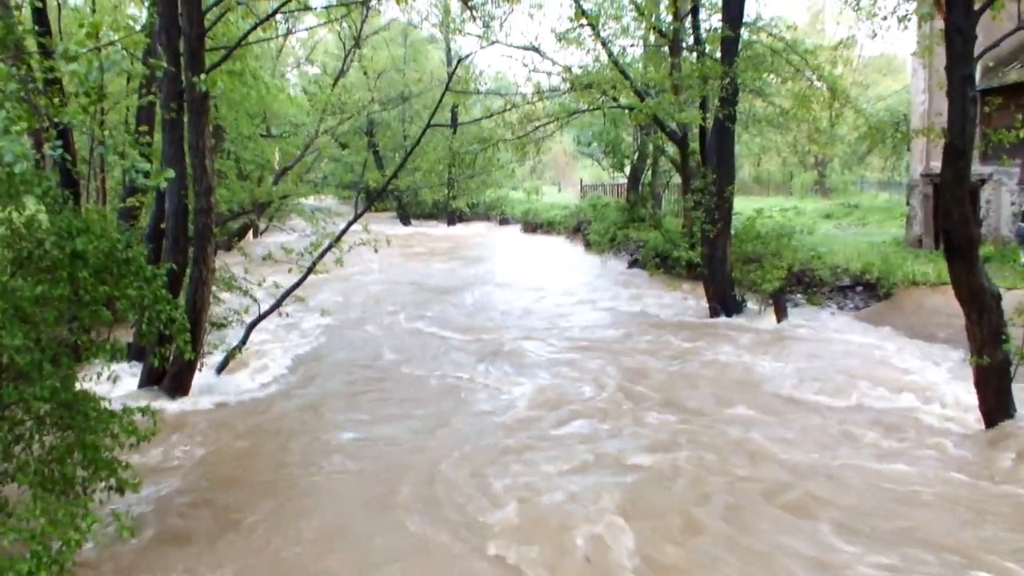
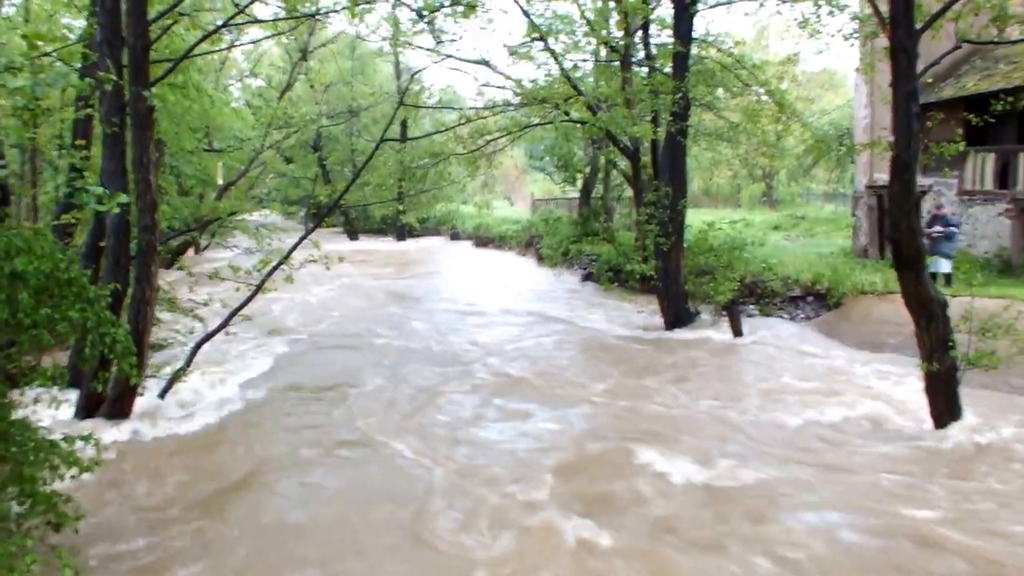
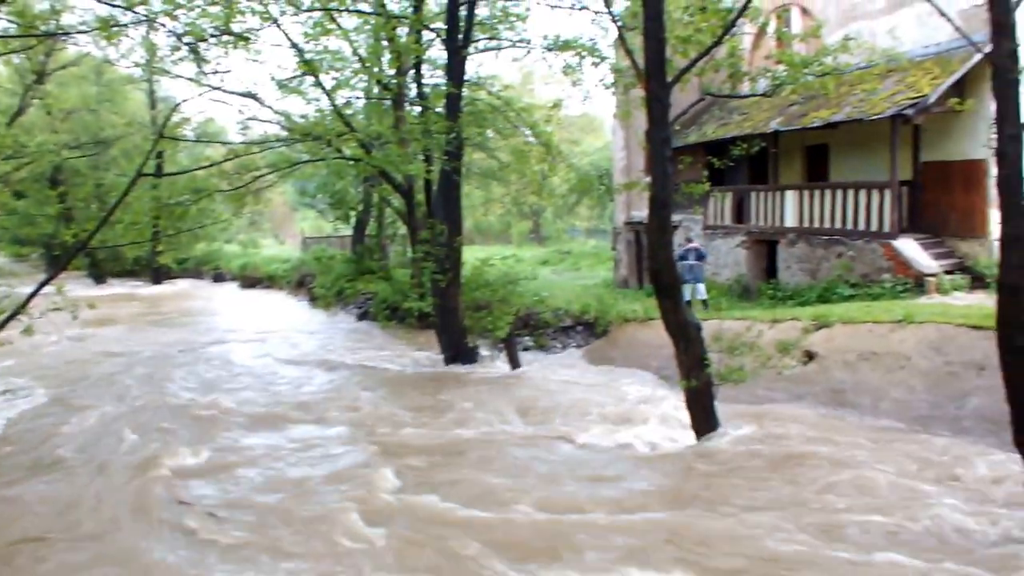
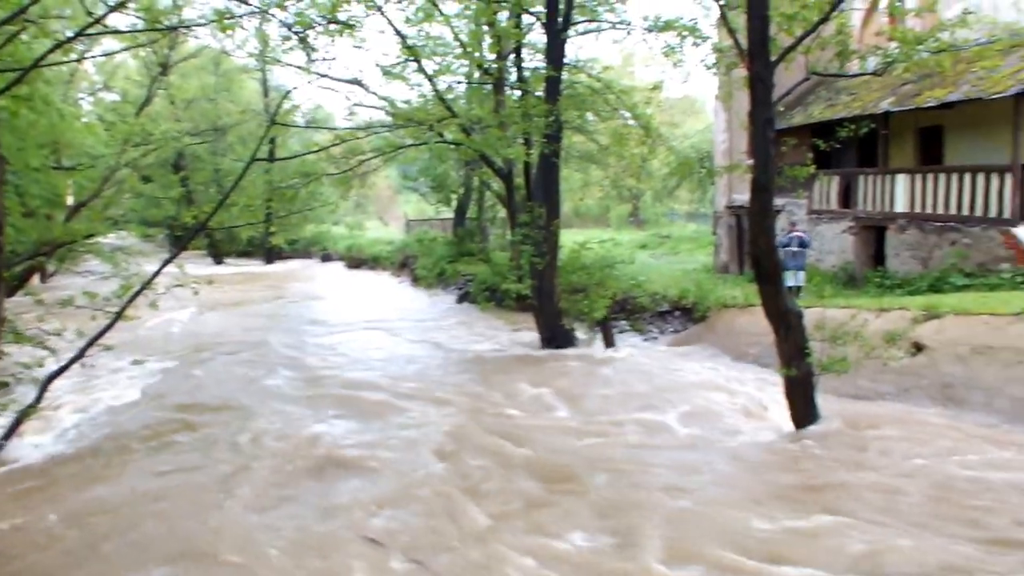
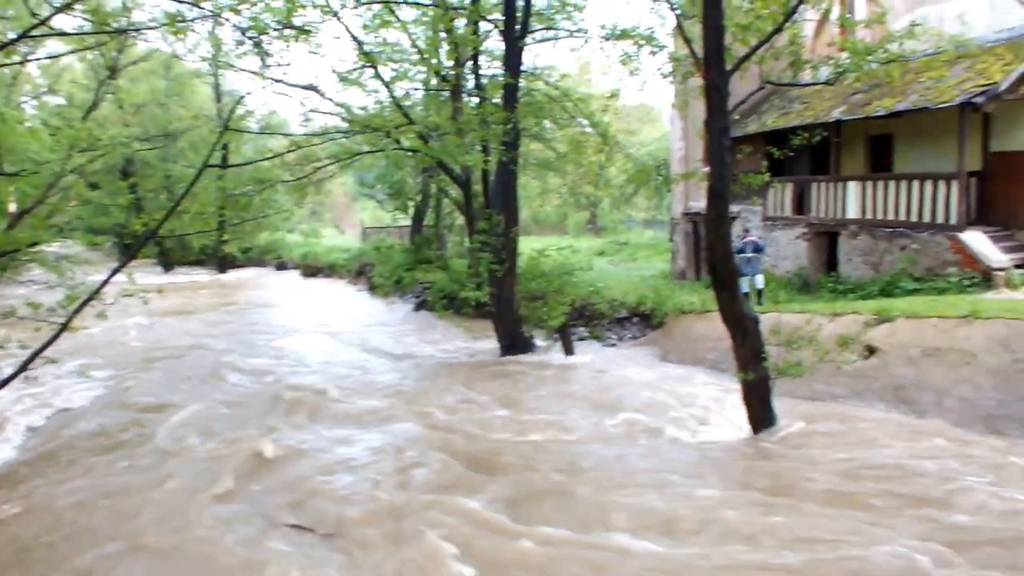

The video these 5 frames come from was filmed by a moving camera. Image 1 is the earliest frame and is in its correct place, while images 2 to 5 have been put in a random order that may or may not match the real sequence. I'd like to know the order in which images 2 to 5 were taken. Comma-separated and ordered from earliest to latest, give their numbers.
2, 4, 5, 3
